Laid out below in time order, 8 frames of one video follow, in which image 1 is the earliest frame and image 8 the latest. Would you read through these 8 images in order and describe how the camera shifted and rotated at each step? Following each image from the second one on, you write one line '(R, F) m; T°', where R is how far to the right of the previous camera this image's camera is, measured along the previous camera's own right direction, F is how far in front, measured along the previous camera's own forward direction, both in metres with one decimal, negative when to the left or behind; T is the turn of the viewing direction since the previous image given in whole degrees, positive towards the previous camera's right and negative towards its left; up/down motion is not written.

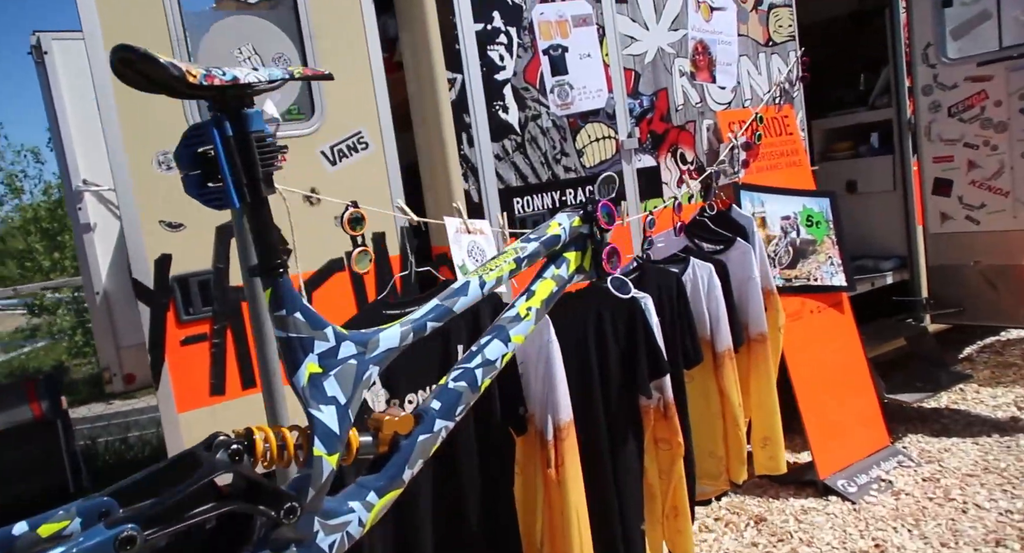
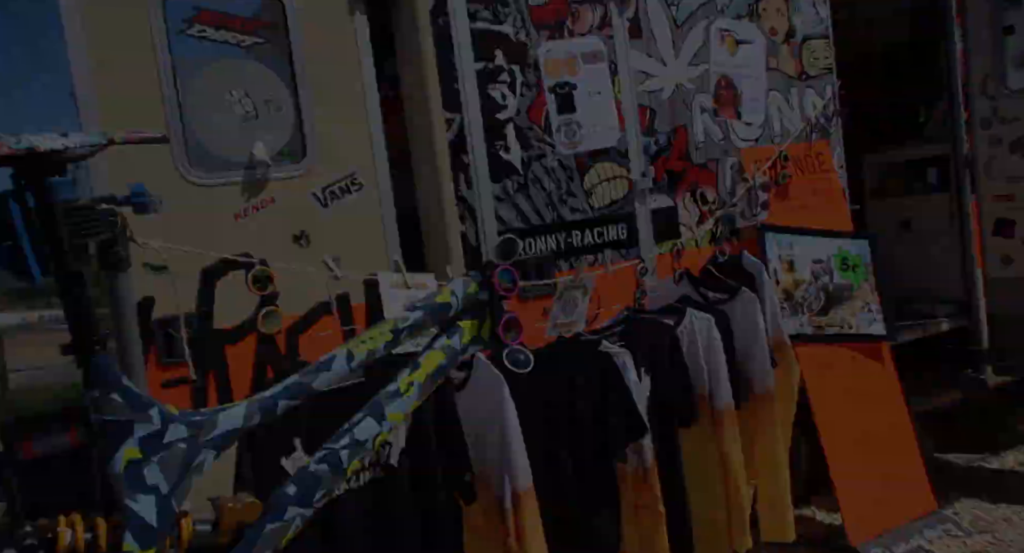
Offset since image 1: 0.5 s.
(+0.3, +0.1) m; -5°
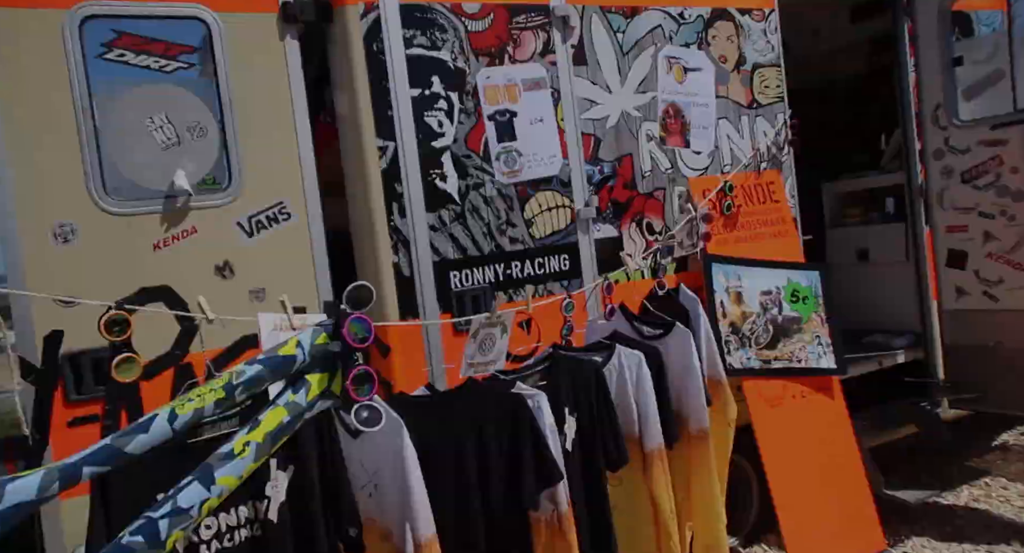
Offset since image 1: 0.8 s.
(+0.2, +0.1) m; +1°
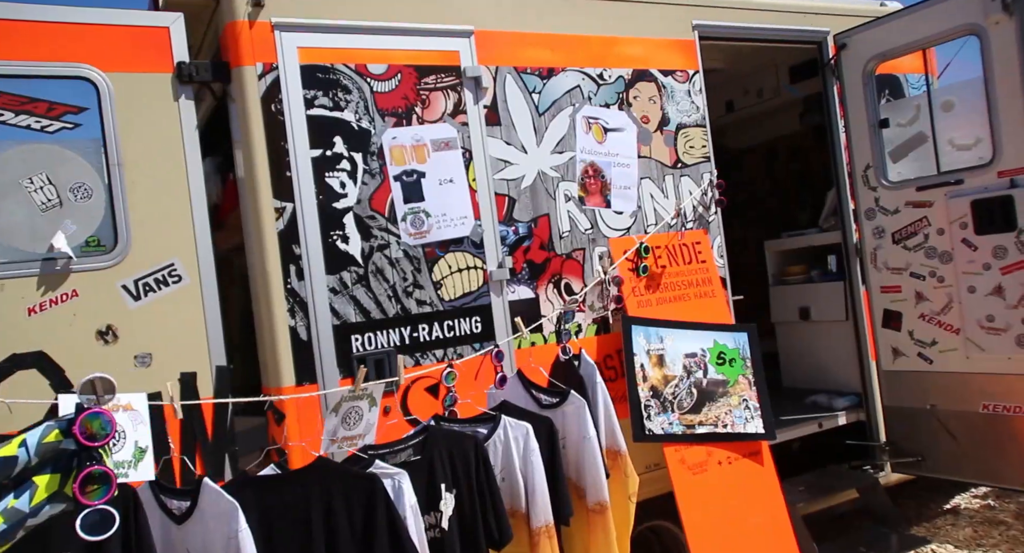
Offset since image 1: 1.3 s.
(+0.3, +0.1) m; +1°
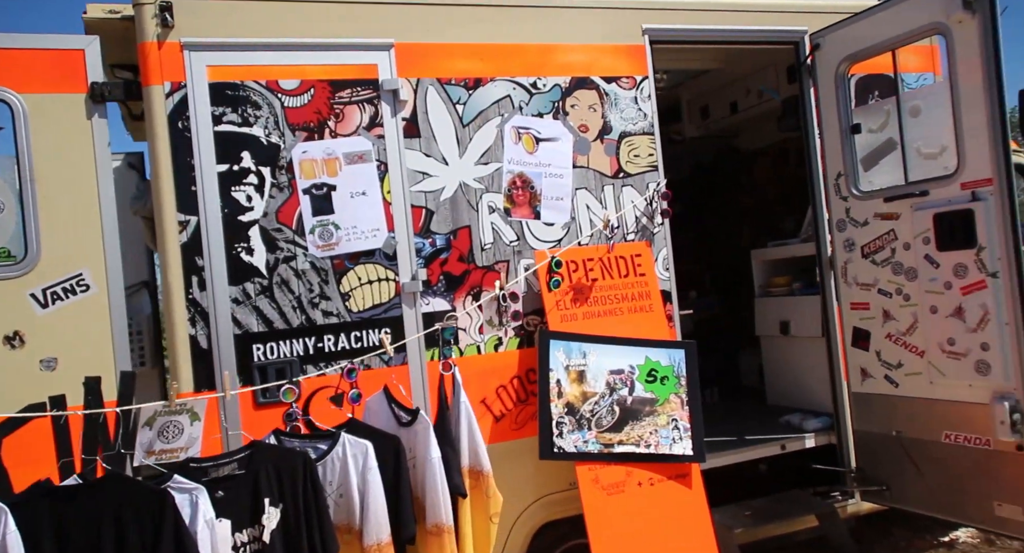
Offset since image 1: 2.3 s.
(+0.7, +0.1) m; -7°
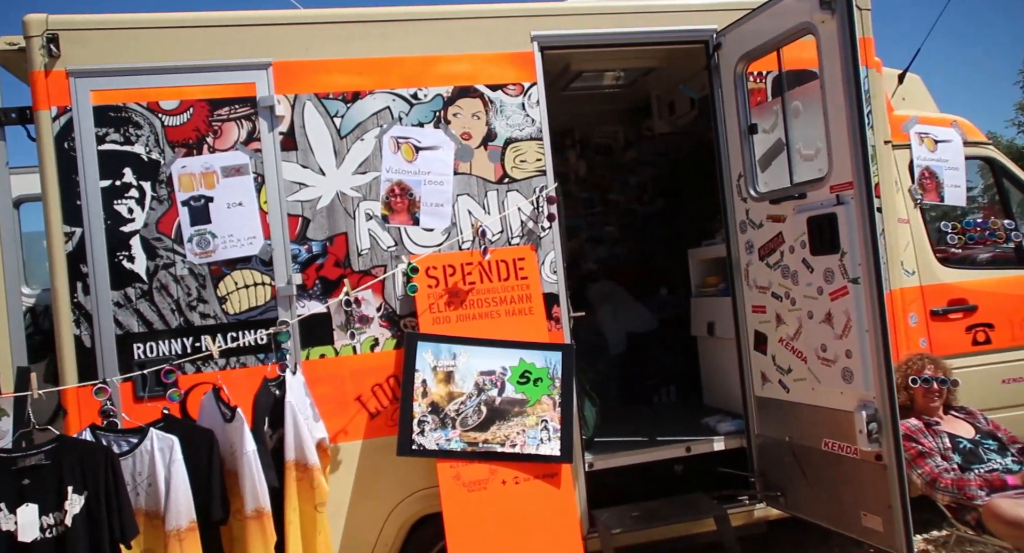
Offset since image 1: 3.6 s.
(+0.9, 0.0) m; -8°
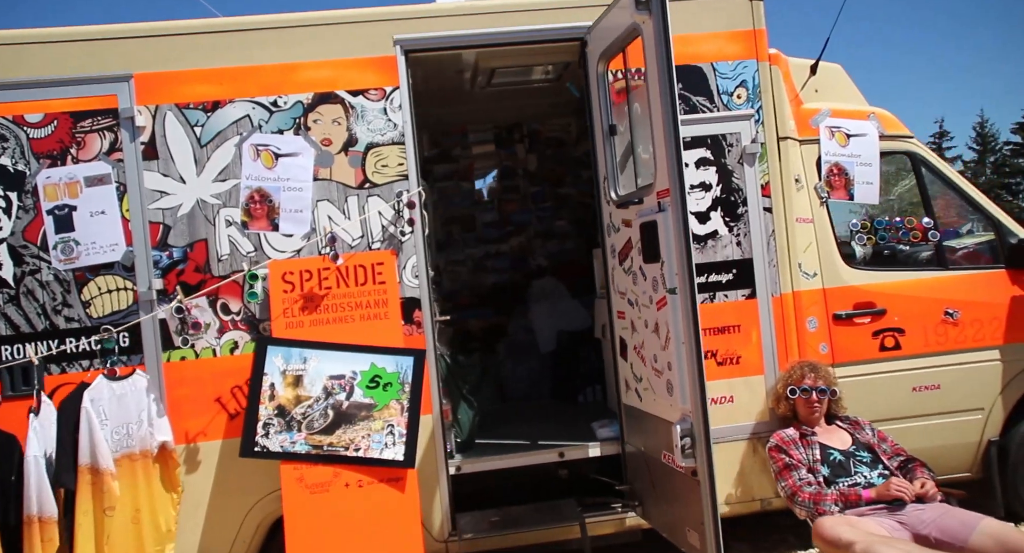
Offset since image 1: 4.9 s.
(+0.9, 0.0) m; -5°
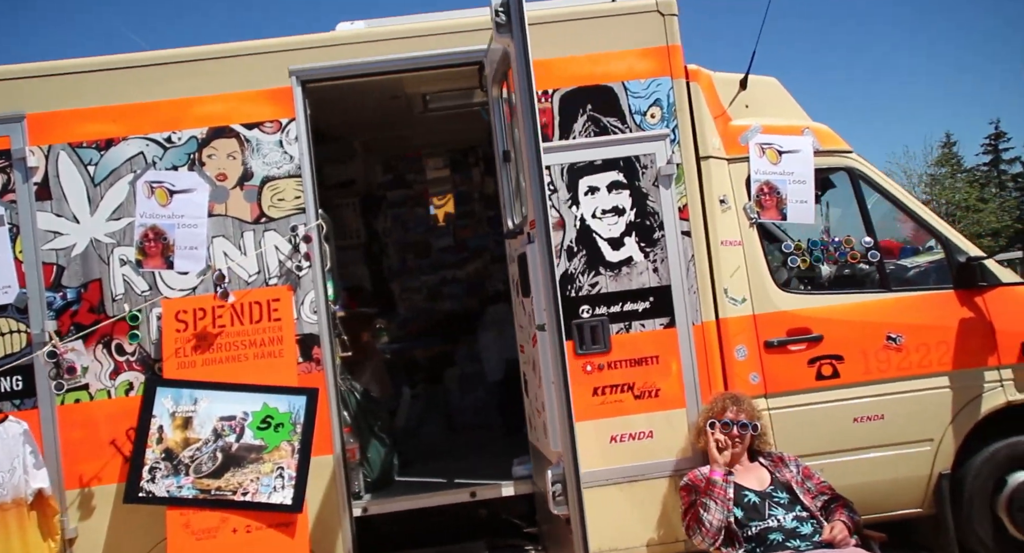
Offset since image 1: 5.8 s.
(+0.6, +0.1) m; -3°
